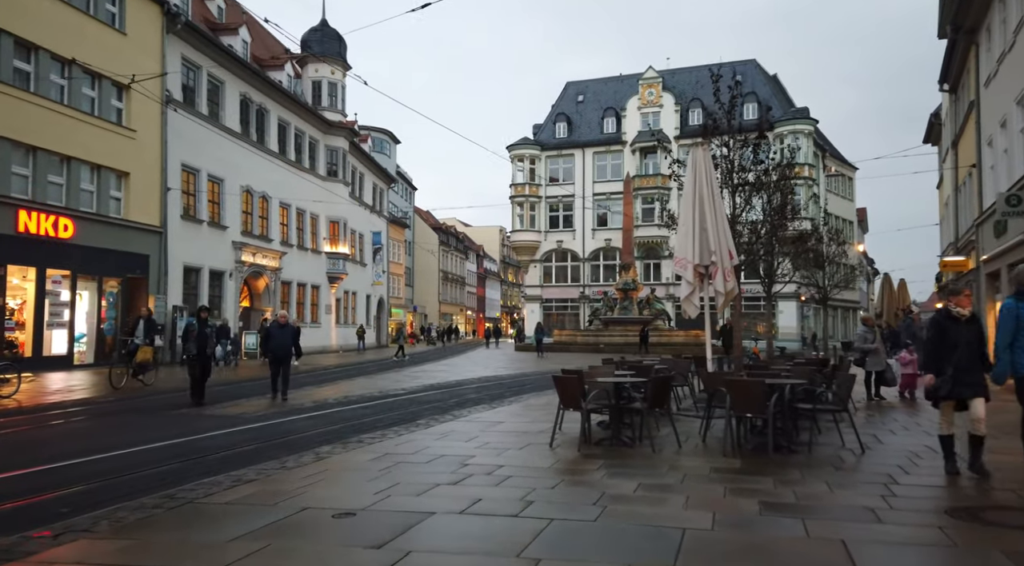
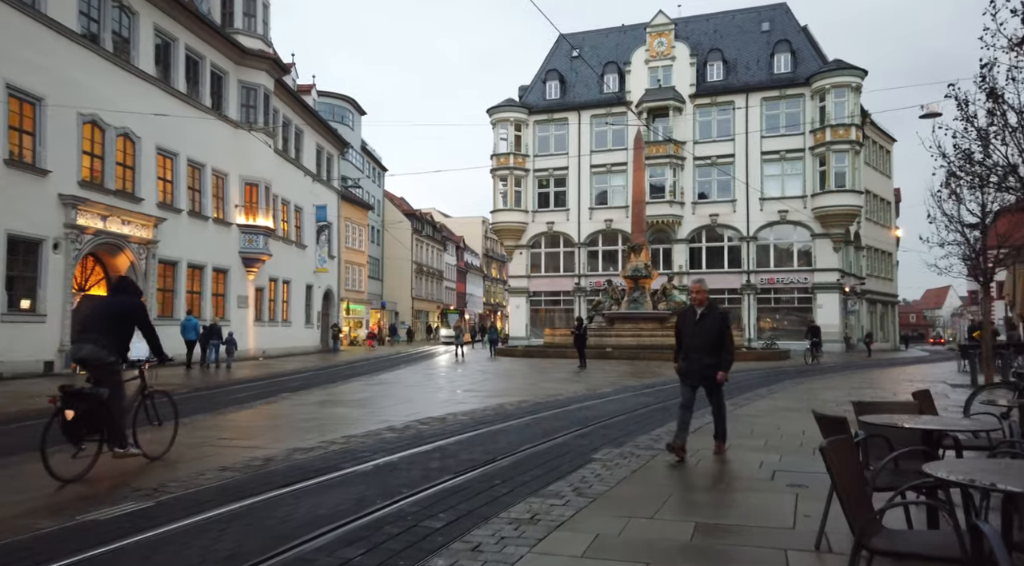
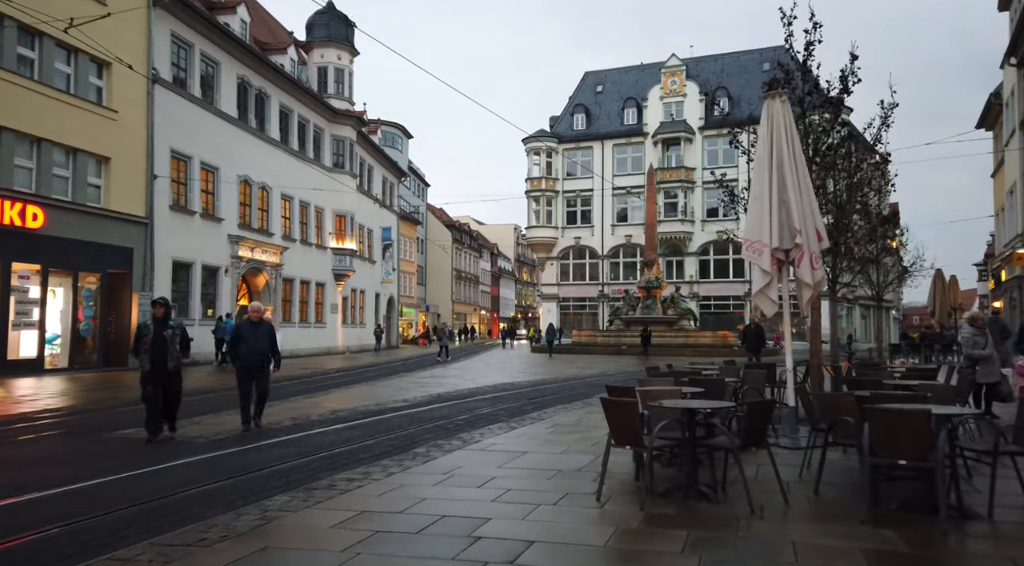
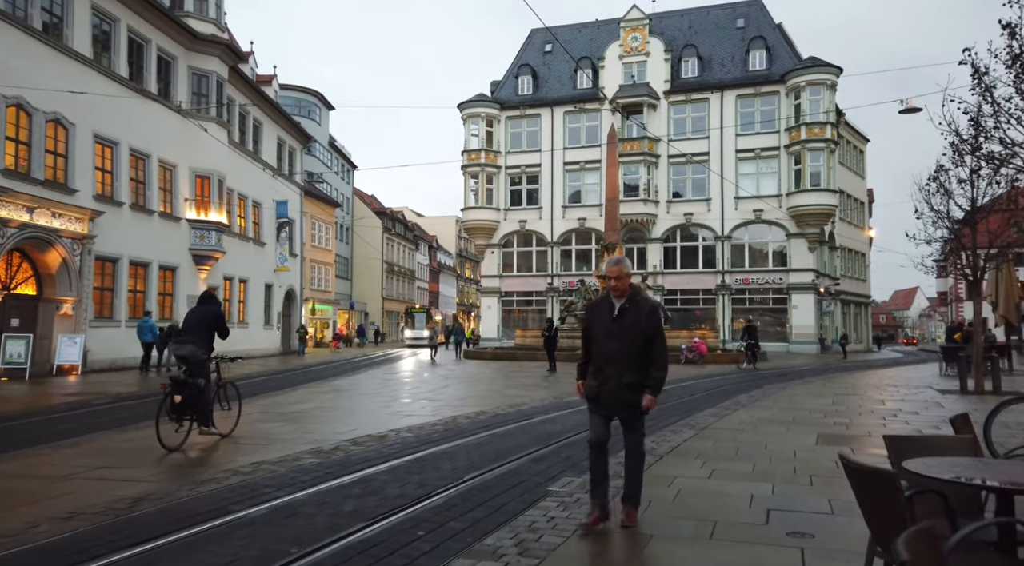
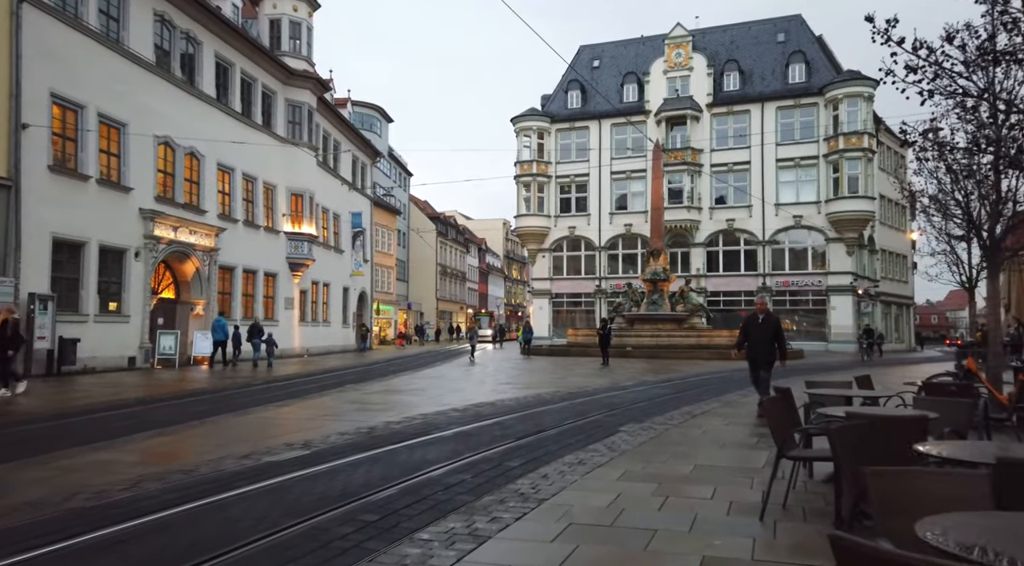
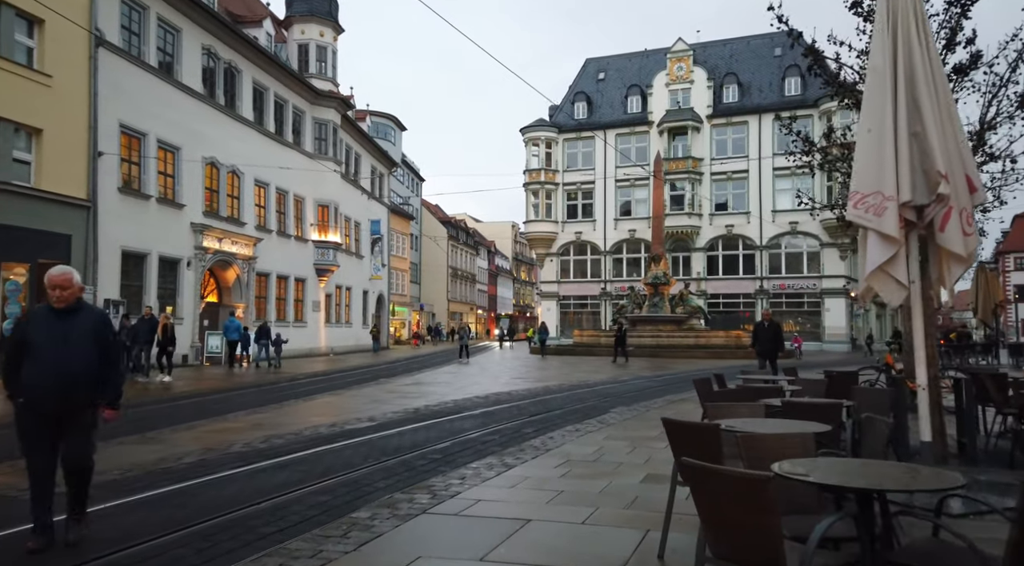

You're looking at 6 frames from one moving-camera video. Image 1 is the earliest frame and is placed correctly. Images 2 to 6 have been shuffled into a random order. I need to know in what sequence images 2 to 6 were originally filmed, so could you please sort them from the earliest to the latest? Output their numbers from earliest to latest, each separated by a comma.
3, 6, 5, 2, 4
